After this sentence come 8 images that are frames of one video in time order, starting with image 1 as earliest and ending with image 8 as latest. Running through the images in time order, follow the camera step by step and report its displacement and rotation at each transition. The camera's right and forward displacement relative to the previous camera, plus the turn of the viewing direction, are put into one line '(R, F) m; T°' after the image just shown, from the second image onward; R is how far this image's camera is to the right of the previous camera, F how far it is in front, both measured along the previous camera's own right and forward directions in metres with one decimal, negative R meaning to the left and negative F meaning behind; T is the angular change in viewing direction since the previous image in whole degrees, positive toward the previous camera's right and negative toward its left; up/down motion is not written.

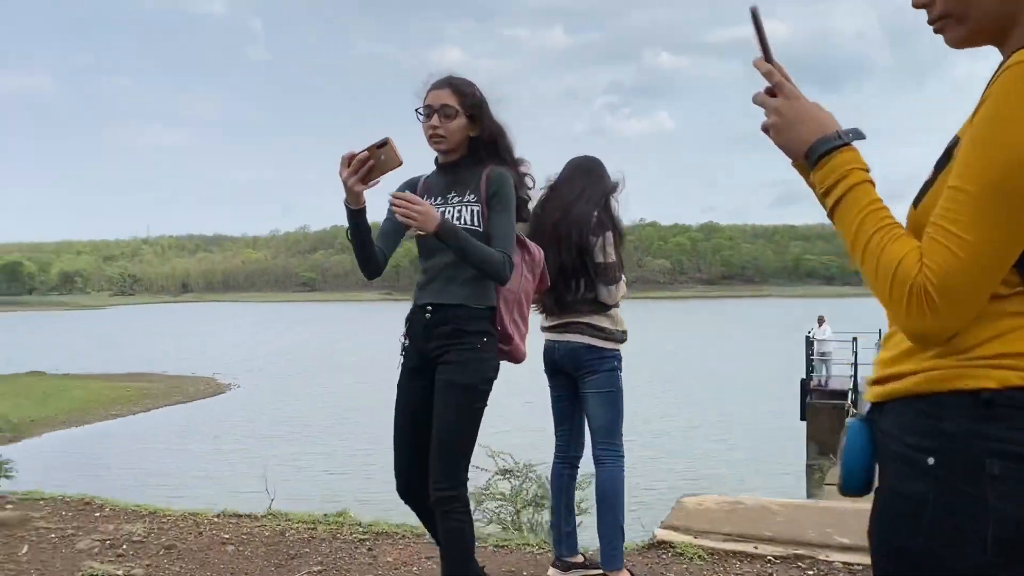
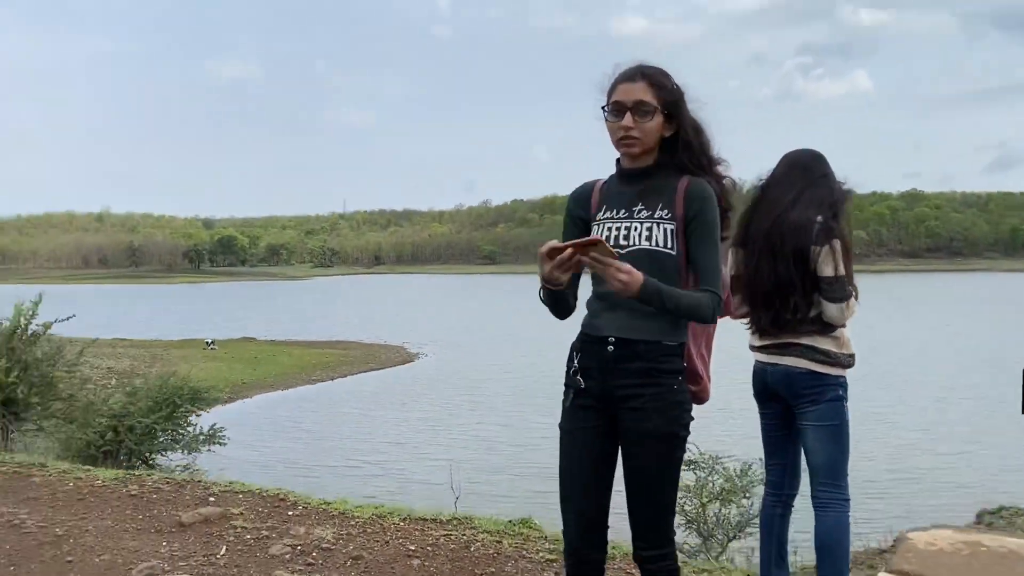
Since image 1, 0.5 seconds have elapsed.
(-0.1, +0.3) m; -12°
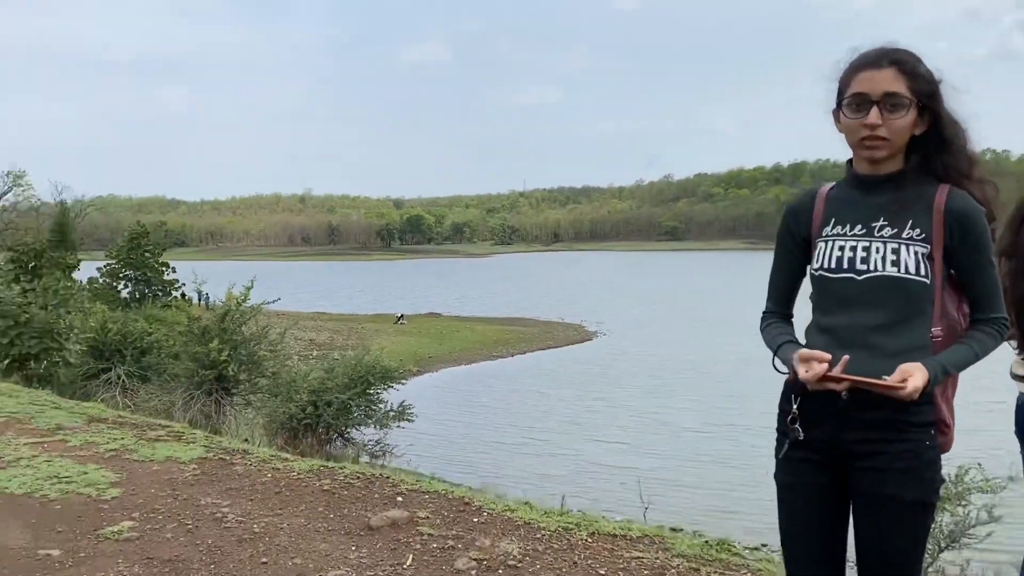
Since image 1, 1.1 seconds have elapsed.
(-0.1, +0.2) m; -12°
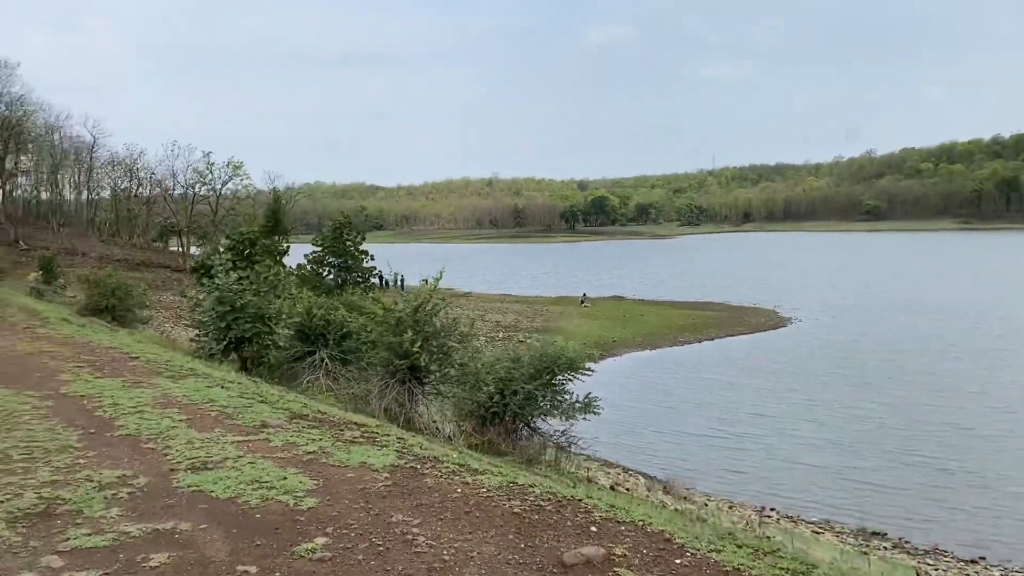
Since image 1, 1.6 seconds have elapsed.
(-0.1, +0.3) m; -12°
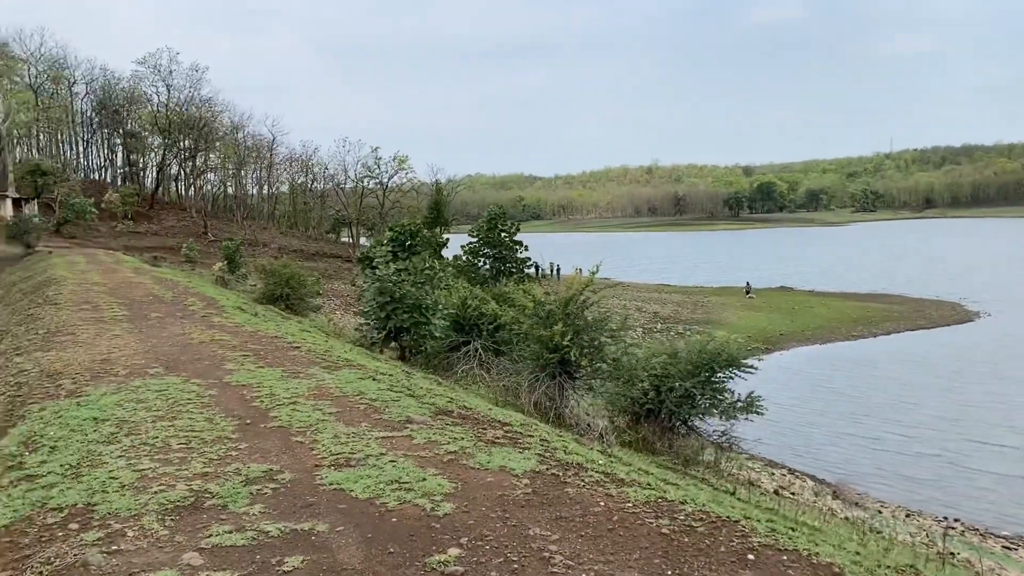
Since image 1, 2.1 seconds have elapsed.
(0.0, +0.3) m; -11°
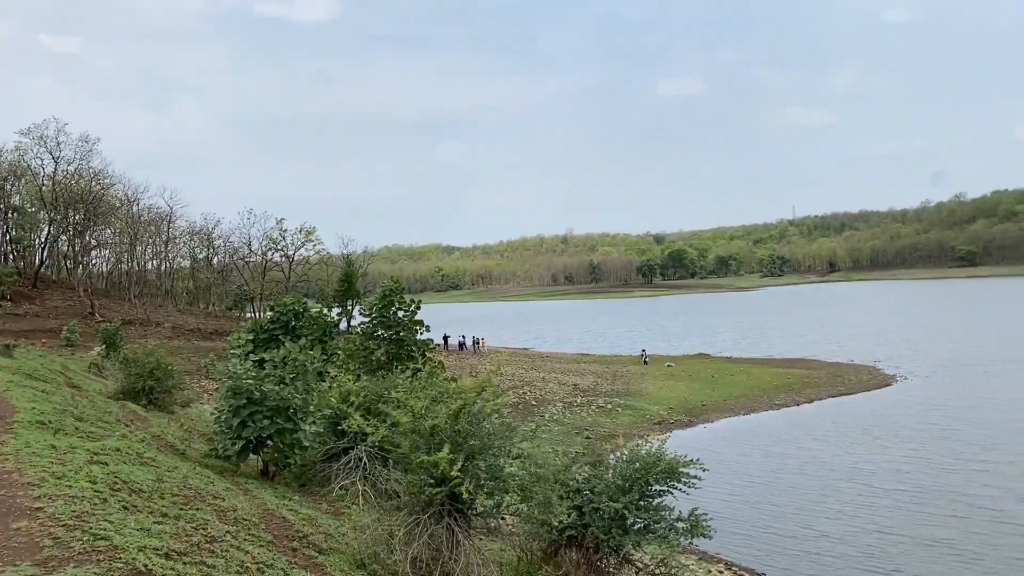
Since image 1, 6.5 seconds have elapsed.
(+0.5, +2.5) m; +5°
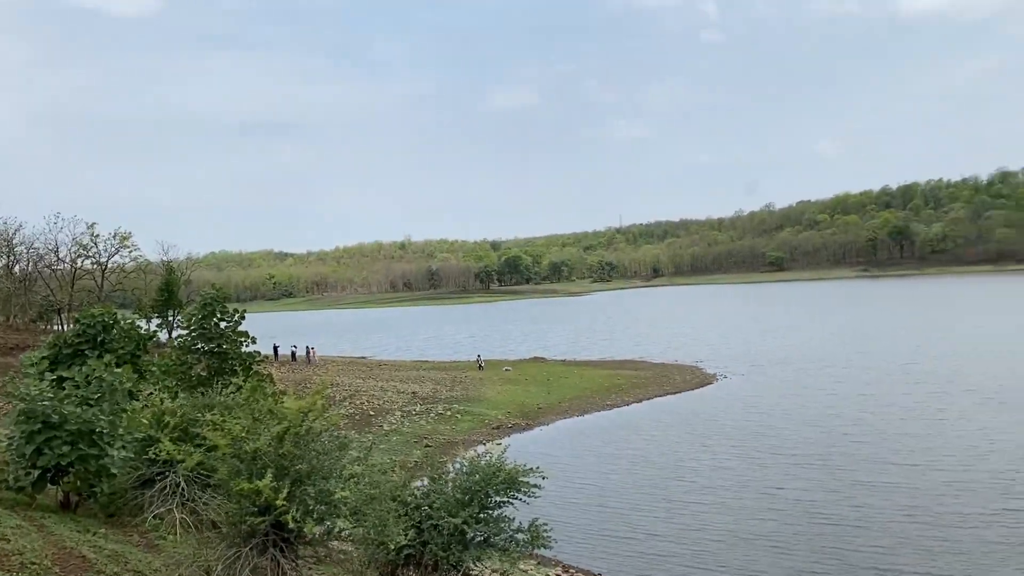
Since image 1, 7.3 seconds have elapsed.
(0.0, +0.4) m; +11°
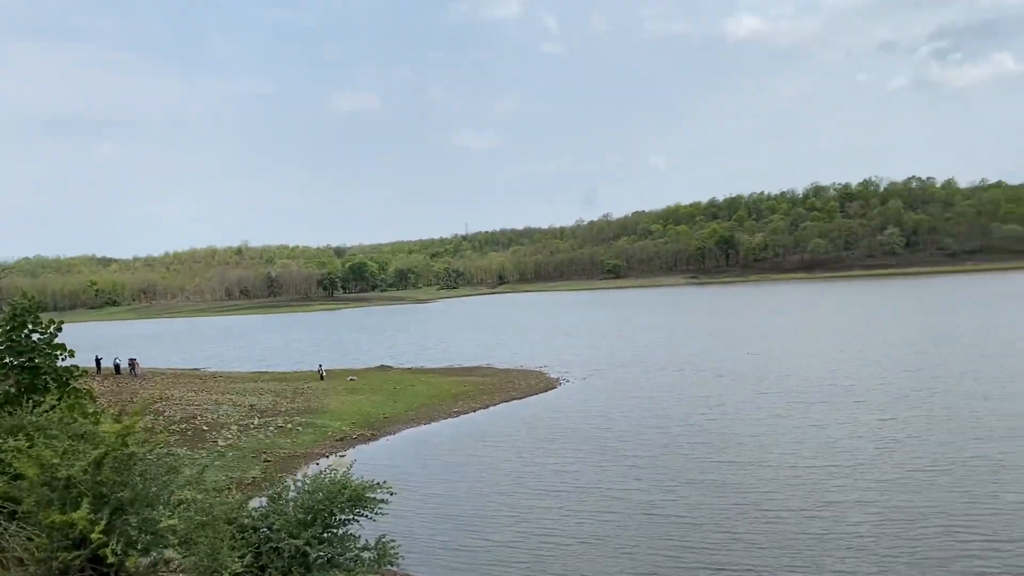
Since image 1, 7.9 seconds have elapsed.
(0.0, +0.2) m; +10°
